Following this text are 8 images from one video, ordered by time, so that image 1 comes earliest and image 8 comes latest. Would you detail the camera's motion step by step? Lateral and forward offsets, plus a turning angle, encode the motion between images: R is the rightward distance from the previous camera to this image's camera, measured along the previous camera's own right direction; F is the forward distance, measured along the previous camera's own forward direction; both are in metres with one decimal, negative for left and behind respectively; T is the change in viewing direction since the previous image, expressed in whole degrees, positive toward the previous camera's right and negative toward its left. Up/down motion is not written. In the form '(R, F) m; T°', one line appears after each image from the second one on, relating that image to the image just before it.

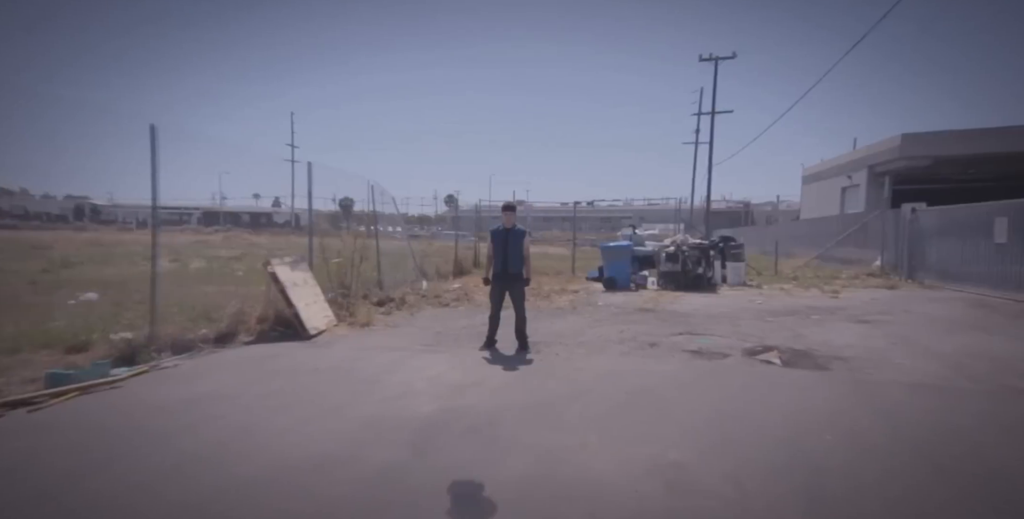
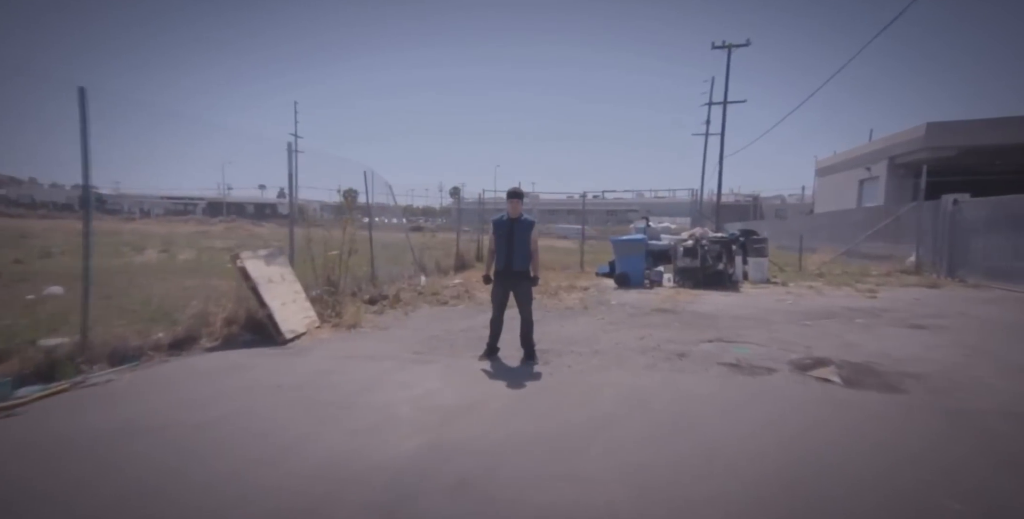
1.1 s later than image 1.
(0.0, +1.0) m; -1°
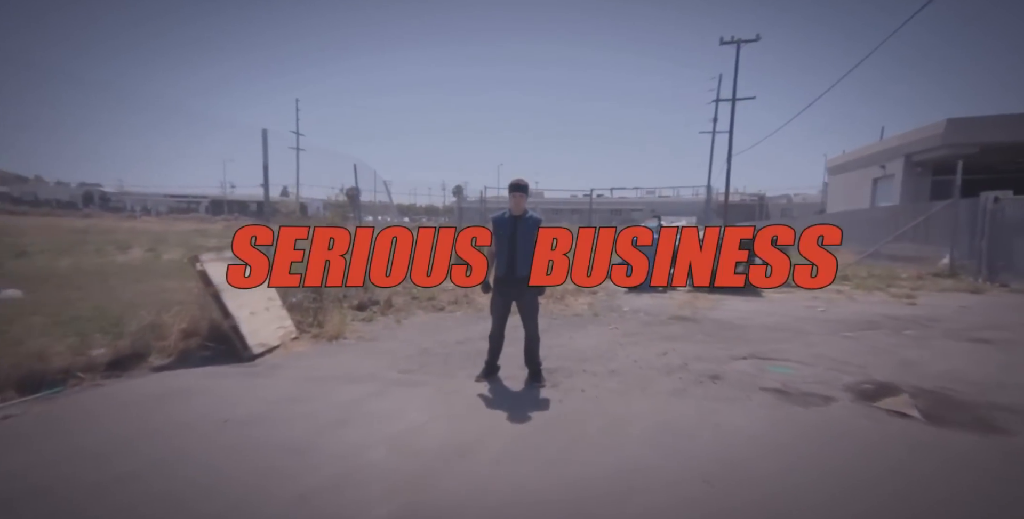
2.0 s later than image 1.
(0.0, +0.9) m; 0°
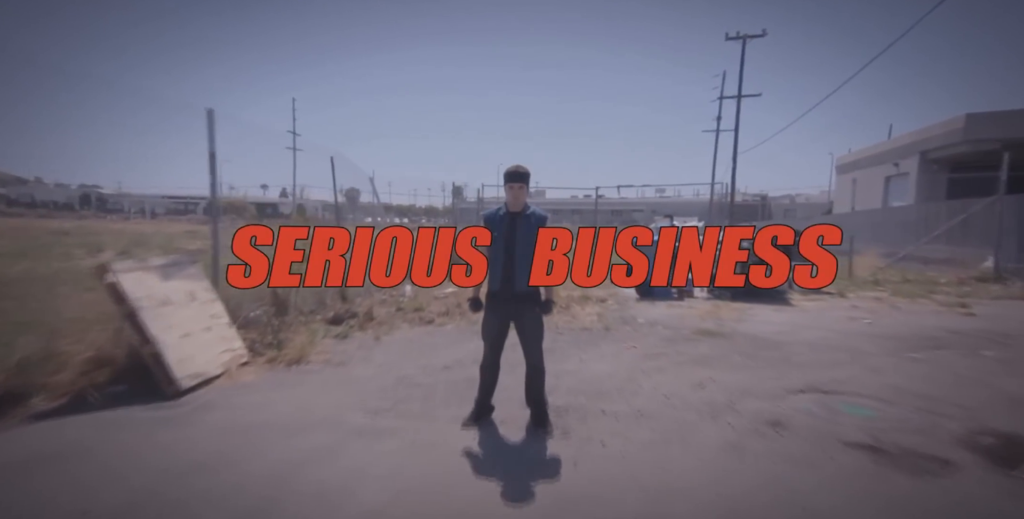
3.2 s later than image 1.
(0.0, +1.2) m; 0°
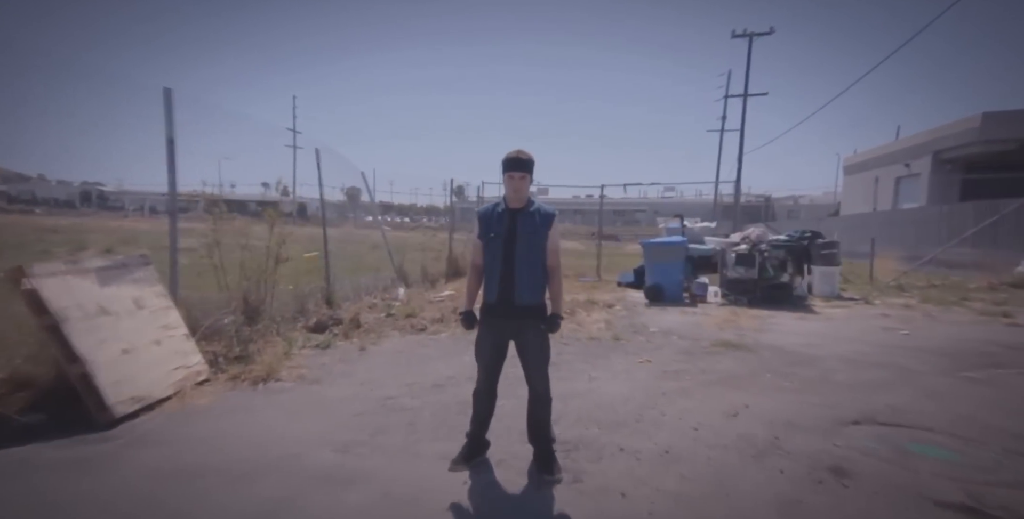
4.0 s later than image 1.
(0.0, +0.7) m; 0°
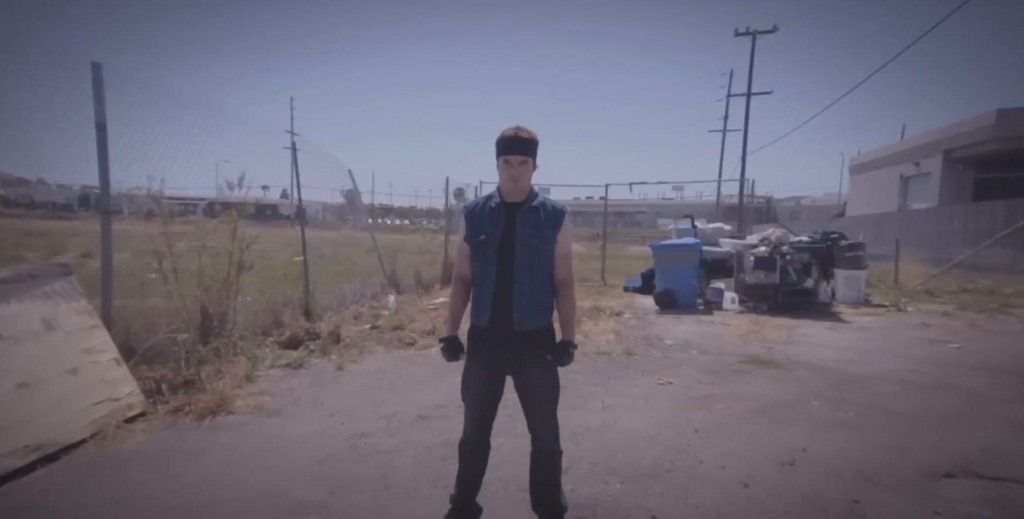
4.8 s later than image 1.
(0.0, +0.8) m; 0°
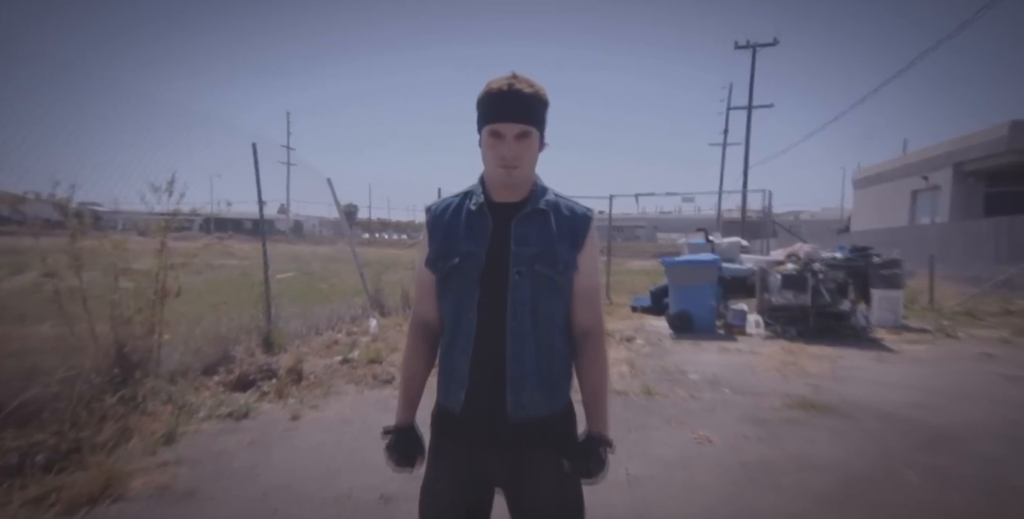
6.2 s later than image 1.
(0.0, +1.1) m; 0°
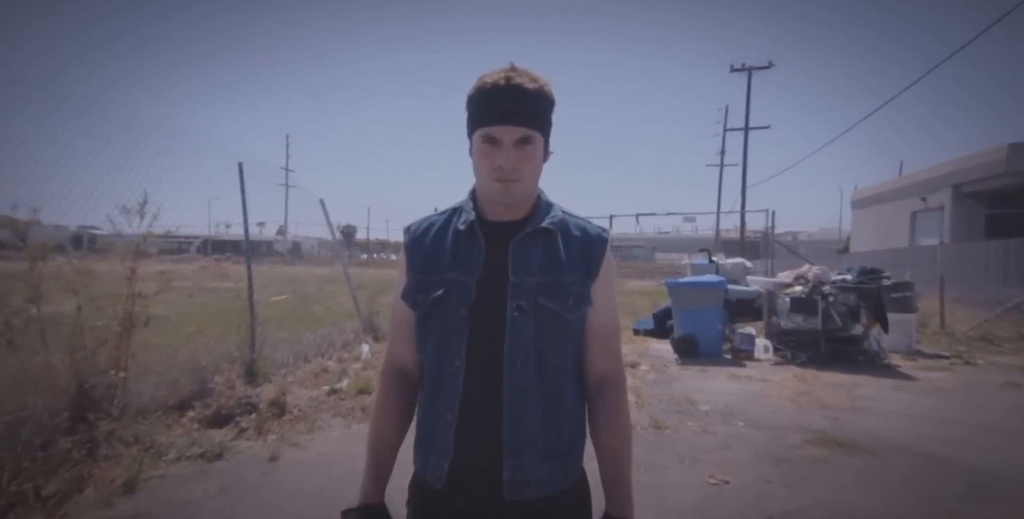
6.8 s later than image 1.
(0.0, +0.3) m; 0°
